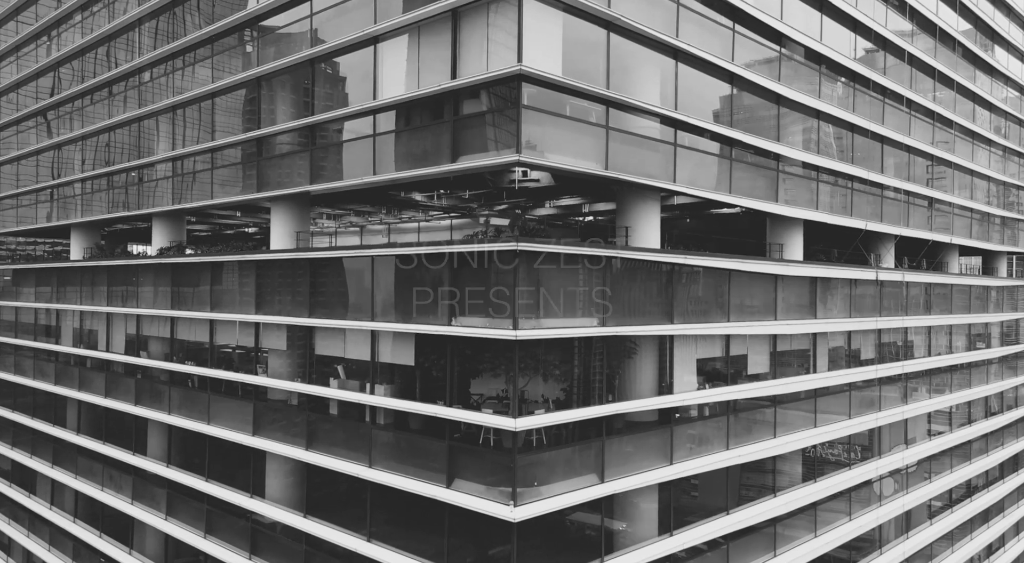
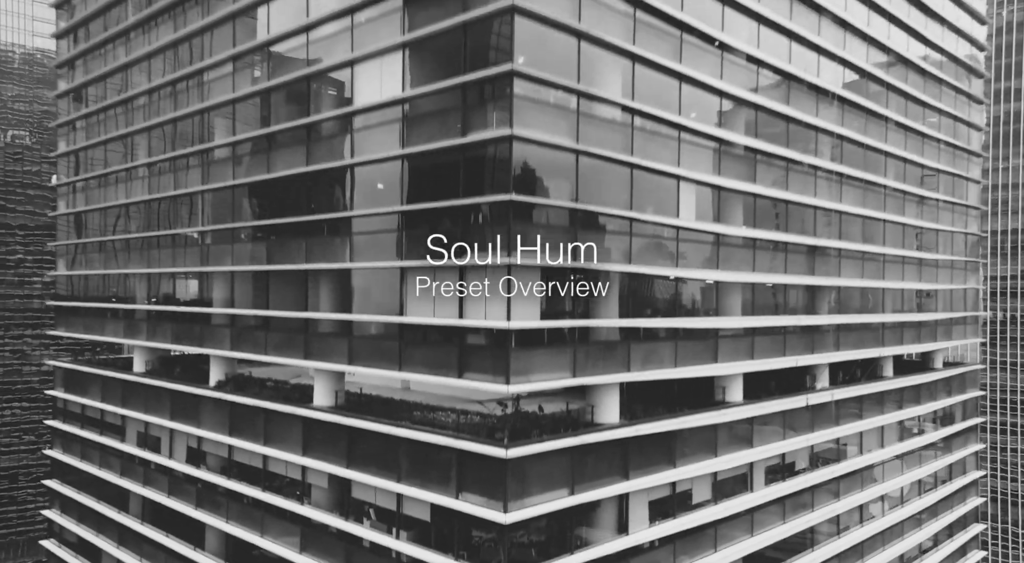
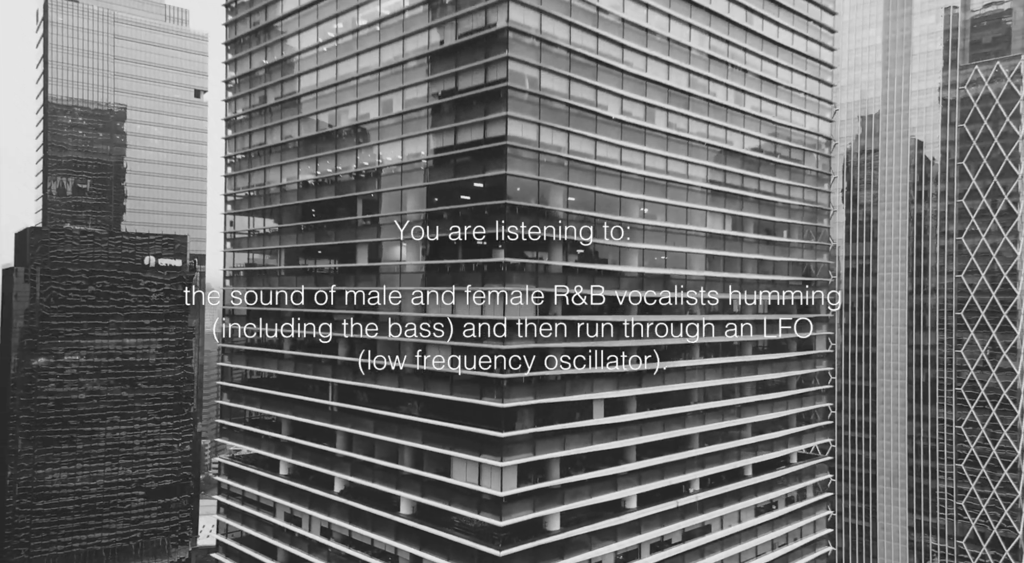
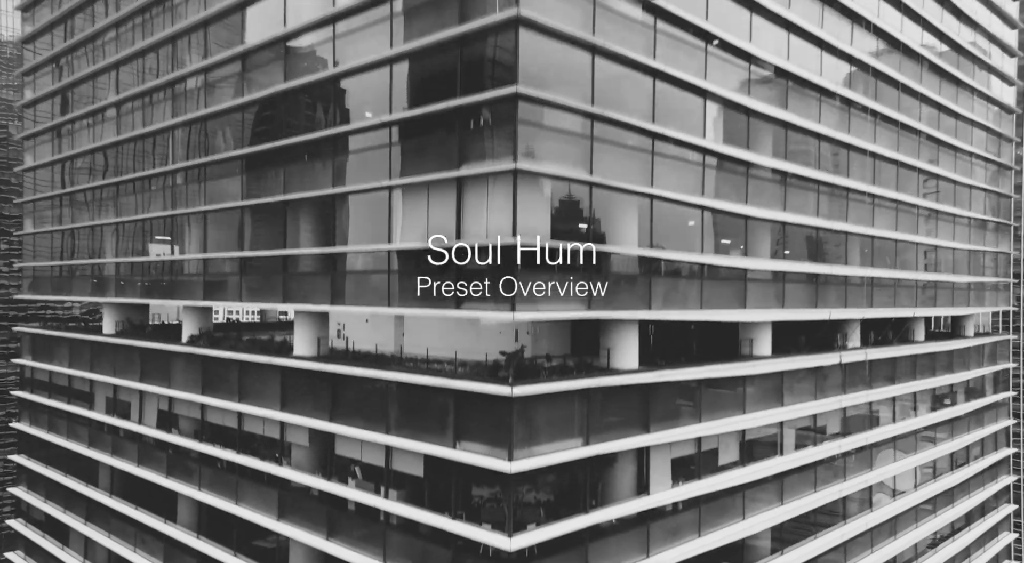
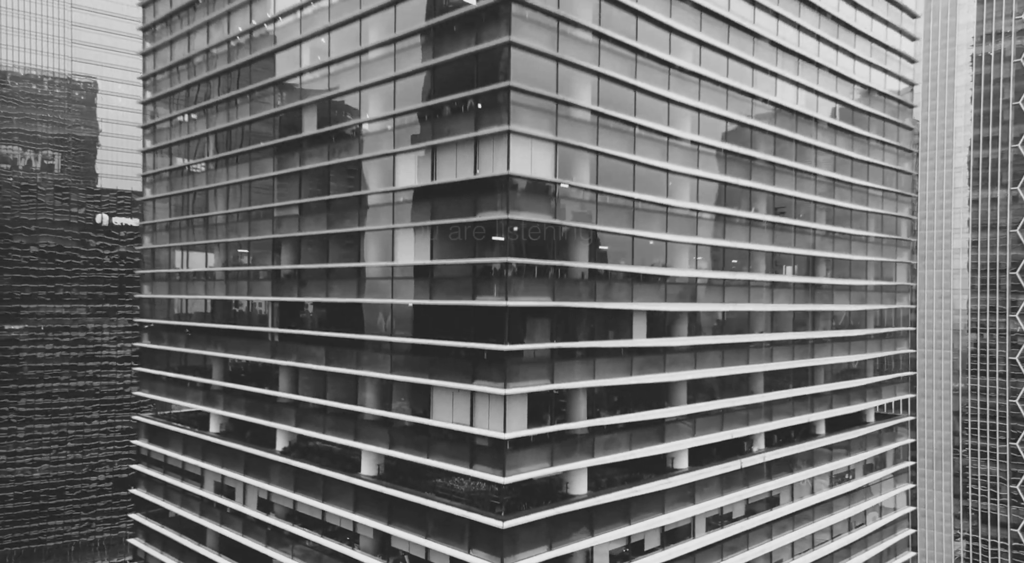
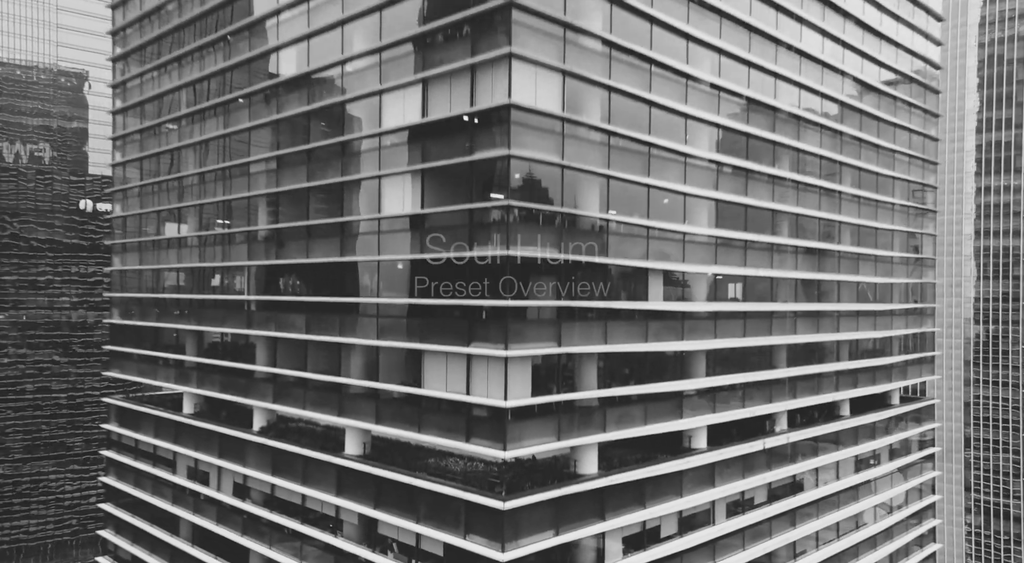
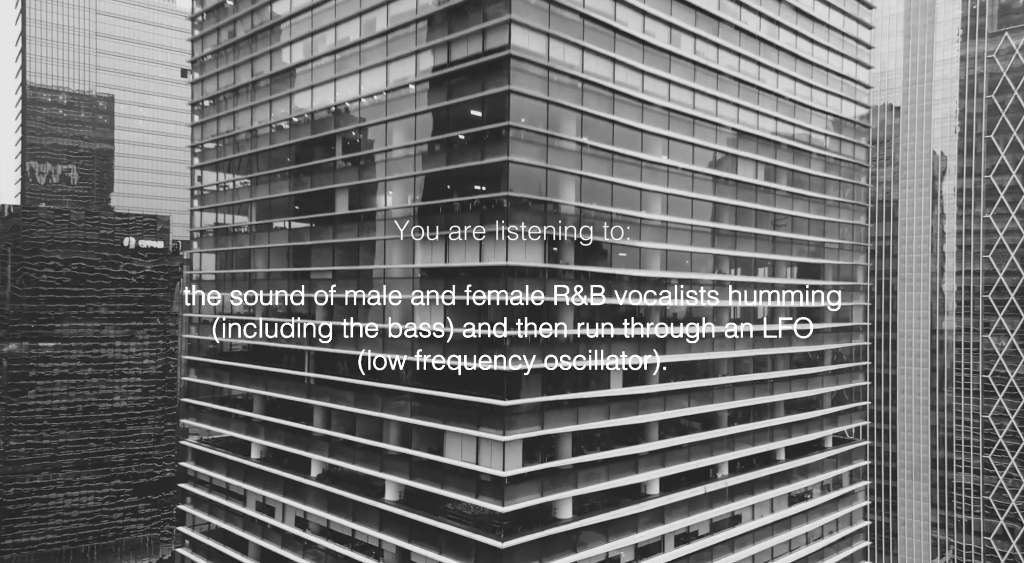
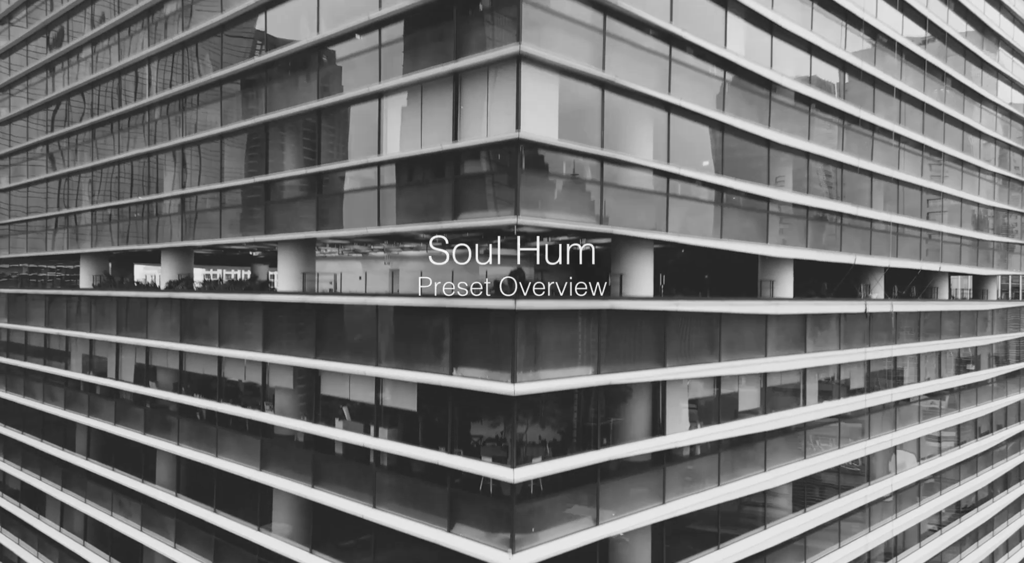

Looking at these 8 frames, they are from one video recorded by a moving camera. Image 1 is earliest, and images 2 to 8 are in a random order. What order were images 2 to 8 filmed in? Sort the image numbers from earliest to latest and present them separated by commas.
8, 4, 2, 6, 5, 7, 3
